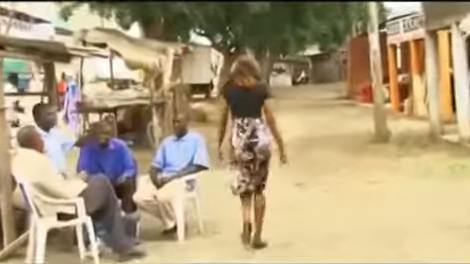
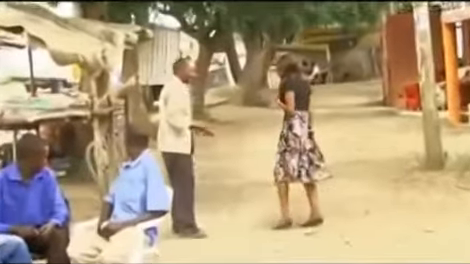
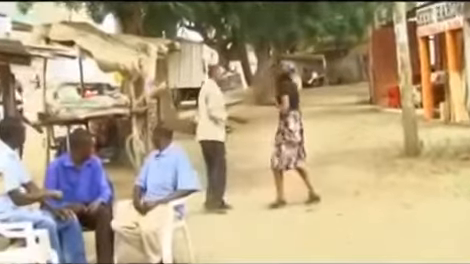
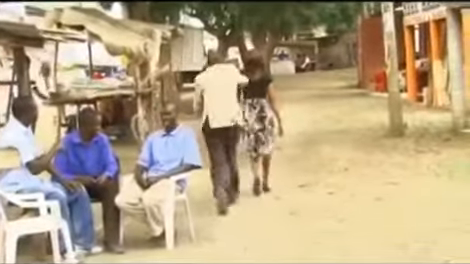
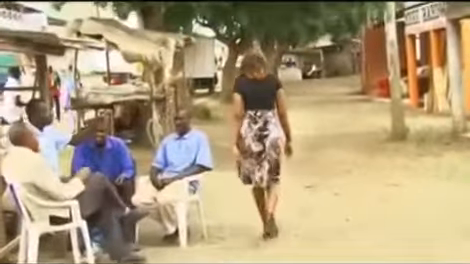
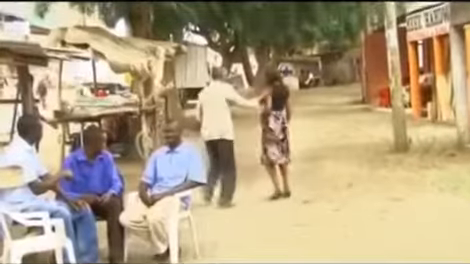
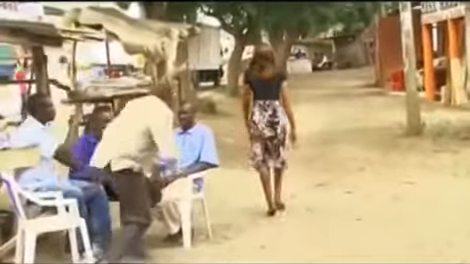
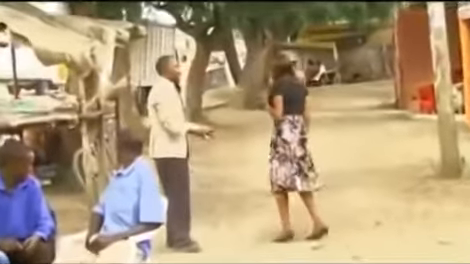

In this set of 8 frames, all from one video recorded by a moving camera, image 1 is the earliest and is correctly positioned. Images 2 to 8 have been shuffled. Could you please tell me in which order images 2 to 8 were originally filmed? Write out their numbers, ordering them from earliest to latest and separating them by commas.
5, 7, 4, 6, 3, 2, 8
